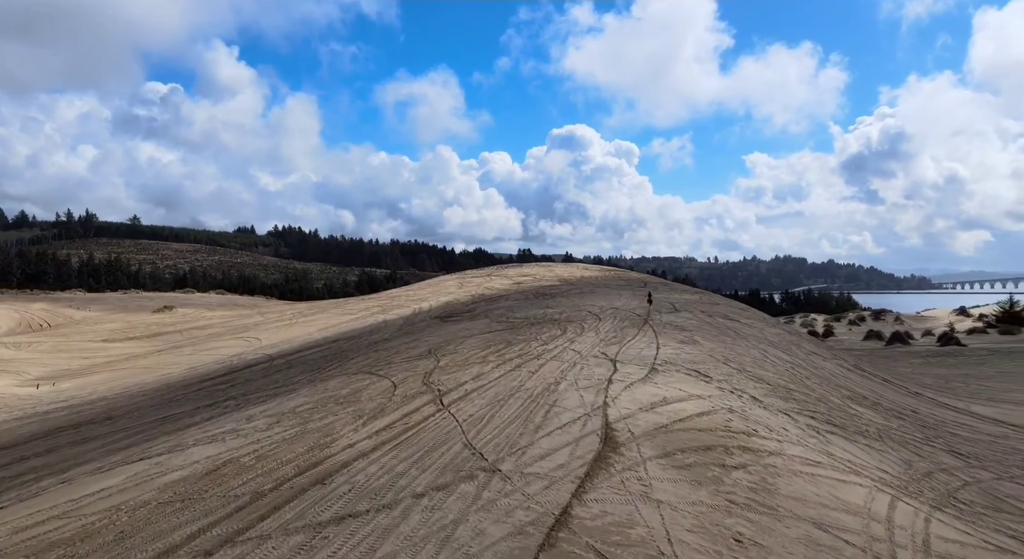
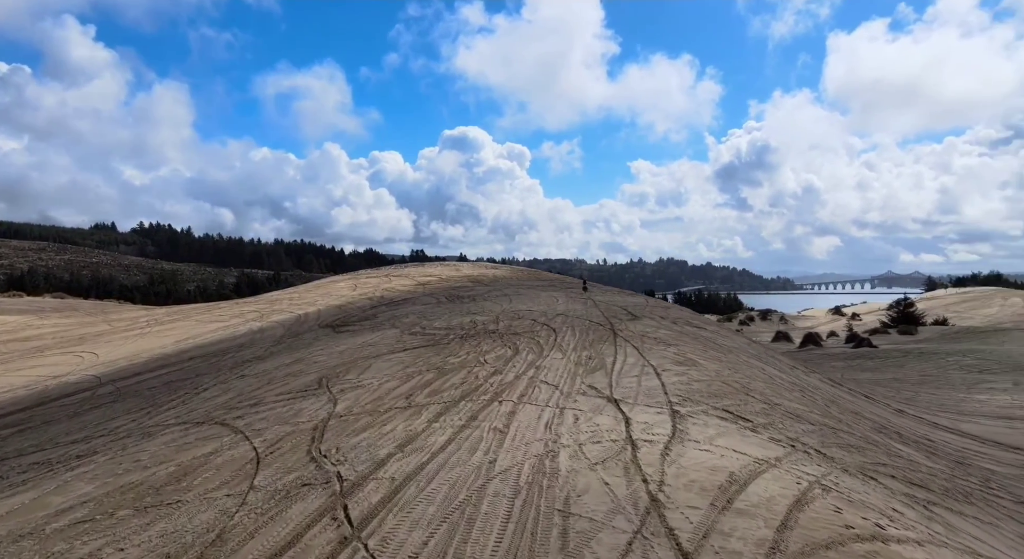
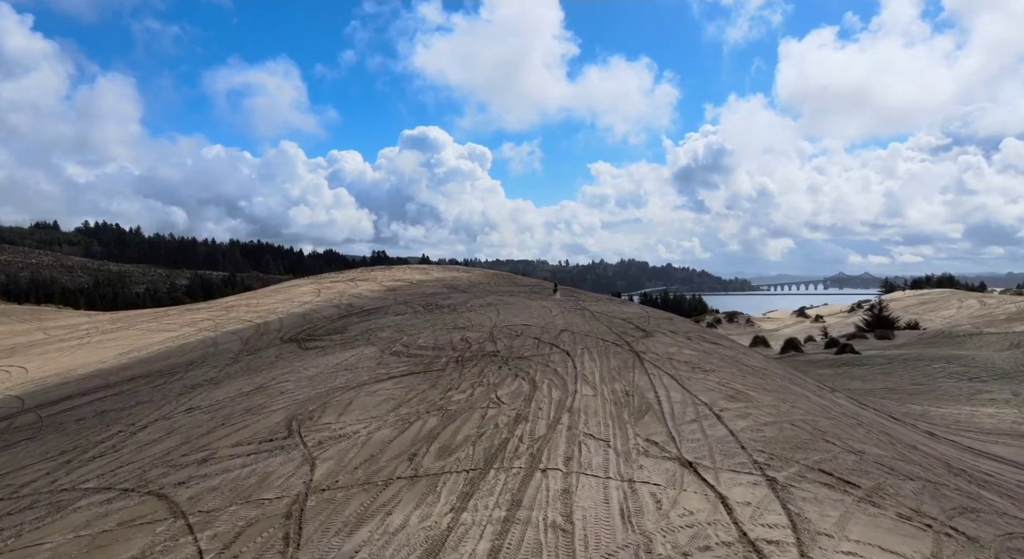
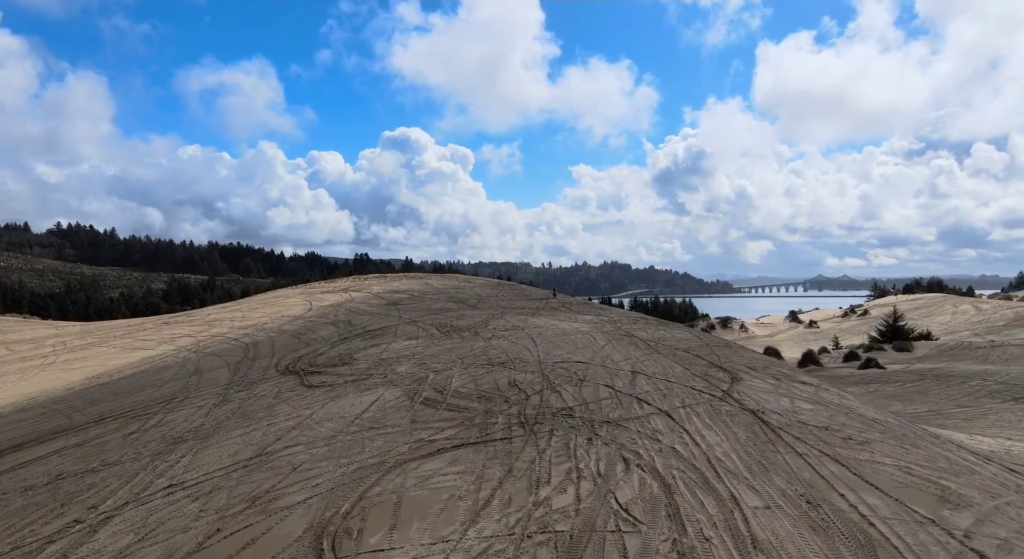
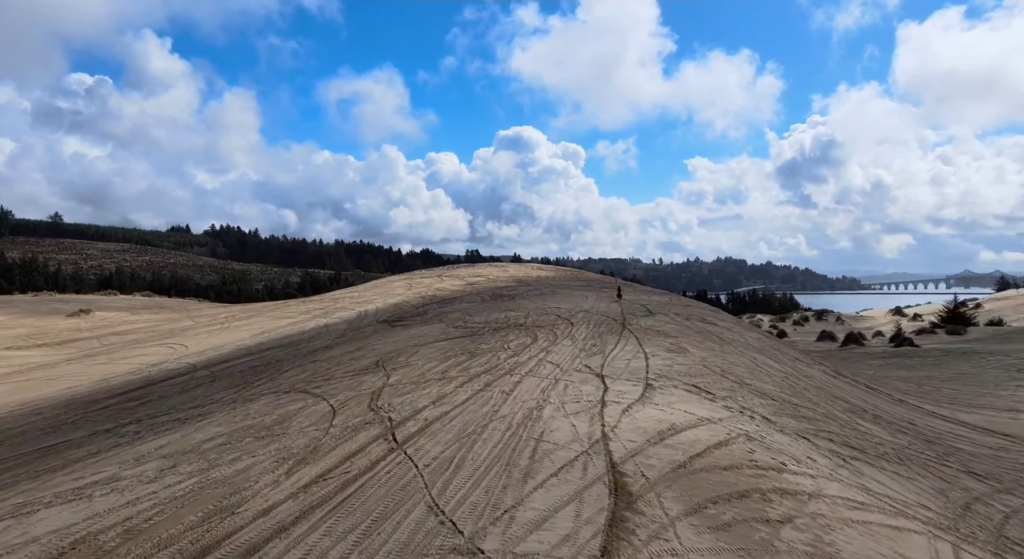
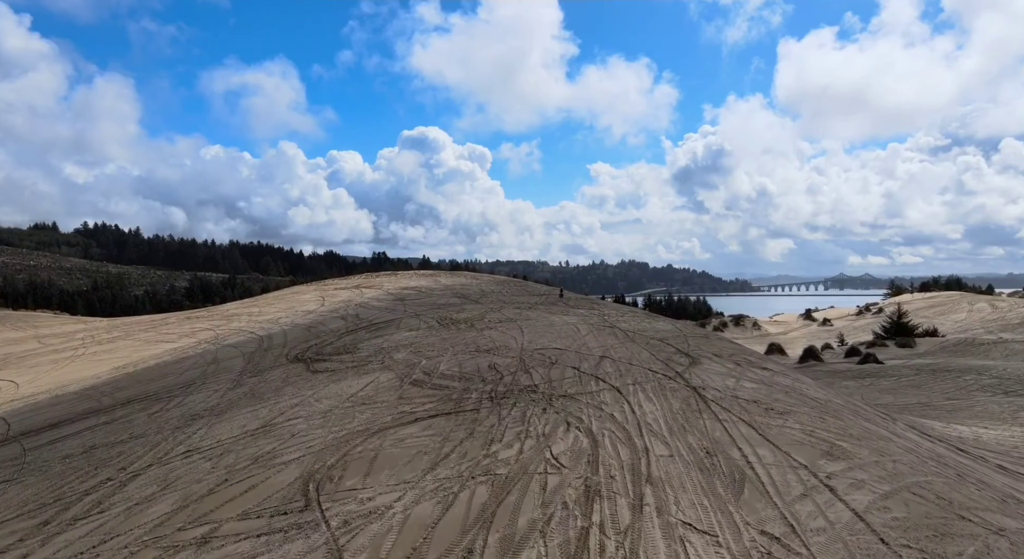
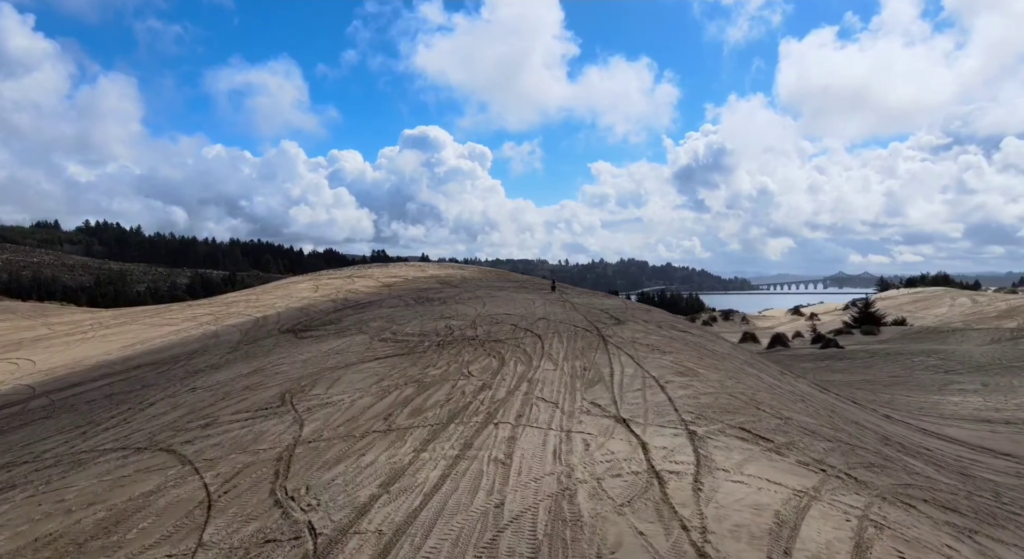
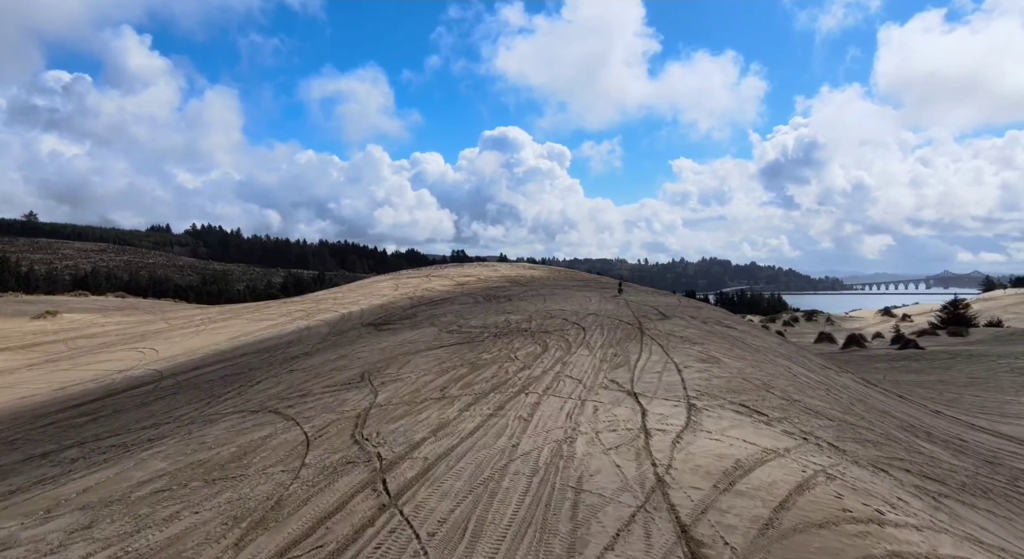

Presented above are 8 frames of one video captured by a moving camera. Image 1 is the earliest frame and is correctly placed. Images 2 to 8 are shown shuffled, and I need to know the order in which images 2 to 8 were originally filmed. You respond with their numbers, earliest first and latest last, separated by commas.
5, 8, 2, 7, 3, 6, 4
